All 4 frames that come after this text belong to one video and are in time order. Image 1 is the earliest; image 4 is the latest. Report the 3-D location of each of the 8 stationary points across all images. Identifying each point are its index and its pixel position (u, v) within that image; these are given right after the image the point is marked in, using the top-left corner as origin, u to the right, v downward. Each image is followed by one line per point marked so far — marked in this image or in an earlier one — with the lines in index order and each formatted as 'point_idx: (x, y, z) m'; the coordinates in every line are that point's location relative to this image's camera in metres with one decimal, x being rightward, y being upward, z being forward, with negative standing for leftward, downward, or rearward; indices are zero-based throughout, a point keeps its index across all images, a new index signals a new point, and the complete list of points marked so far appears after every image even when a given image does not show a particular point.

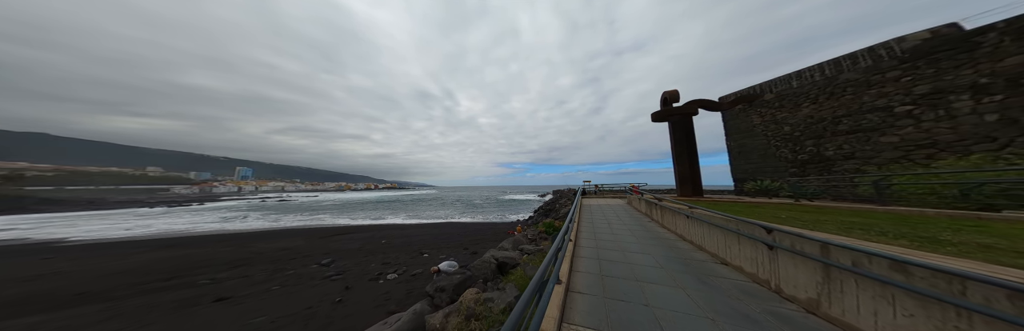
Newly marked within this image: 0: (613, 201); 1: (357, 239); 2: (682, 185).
0: (+7.2, -2.5, +12.3) m
1: (-12.9, -6.0, +14.4) m
2: (+7.6, -0.9, +7.9) m
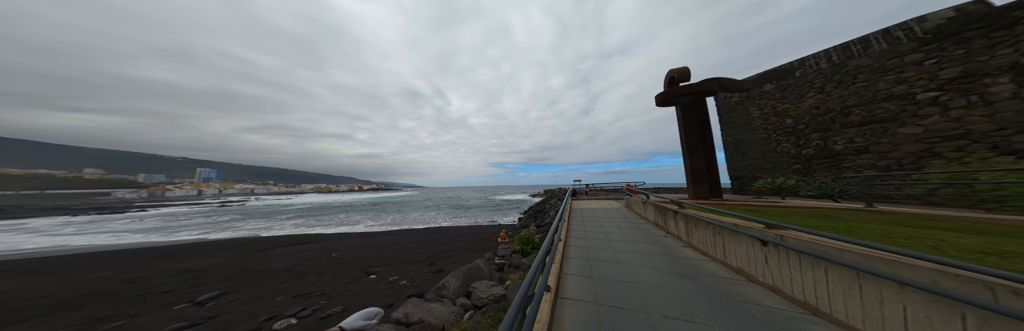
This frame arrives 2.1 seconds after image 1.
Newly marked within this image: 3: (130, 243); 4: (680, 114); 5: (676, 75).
0: (+5.8, -2.3, +10.6) m
1: (-14.3, -5.8, +11.7) m
2: (+6.5, -0.7, +6.2) m
3: (-42.5, -9.0, +19.6) m
4: (+6.5, +1.9, +6.8) m
5: (+6.5, +3.6, +7.0) m
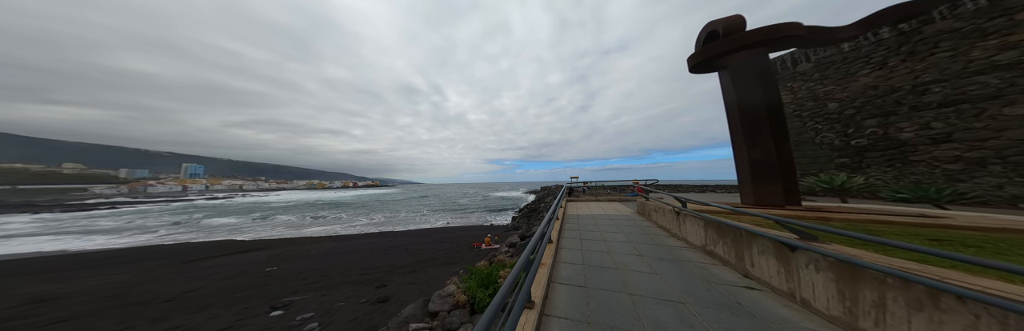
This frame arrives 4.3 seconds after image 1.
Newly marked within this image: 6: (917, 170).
0: (+4.8, -2.0, +8.5) m
1: (-15.3, -5.4, +9.4) m
2: (+5.6, -0.4, +4.1) m
3: (-43.6, -8.2, +17.1) m
4: (+5.6, +2.2, +4.6) m
5: (+5.5, +3.8, +4.7) m
6: (+17.0, -0.2, +7.4) m
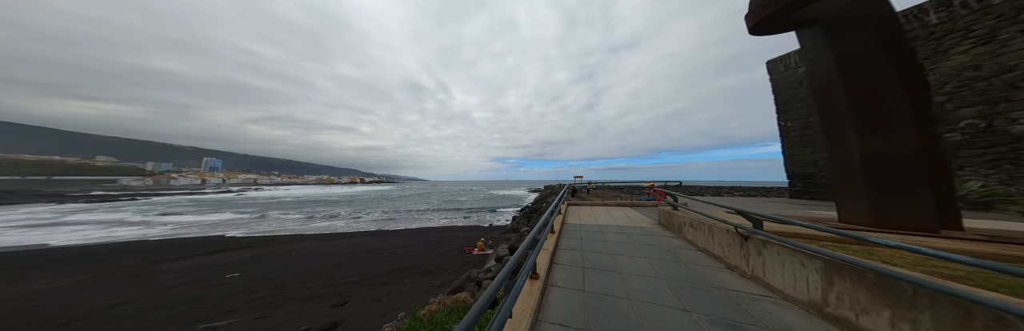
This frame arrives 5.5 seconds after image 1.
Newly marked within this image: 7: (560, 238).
0: (+4.5, -1.9, +7.0) m
1: (-15.7, -5.0, +8.6) m
2: (+5.1, -0.4, +2.5) m
3: (-43.7, -7.4, +17.2) m
4: (+5.1, +2.2, +3.0) m
5: (+5.1, +3.9, +3.1) m
6: (+16.6, -0.3, +5.5) m
7: (+1.2, -2.0, +4.4) m
